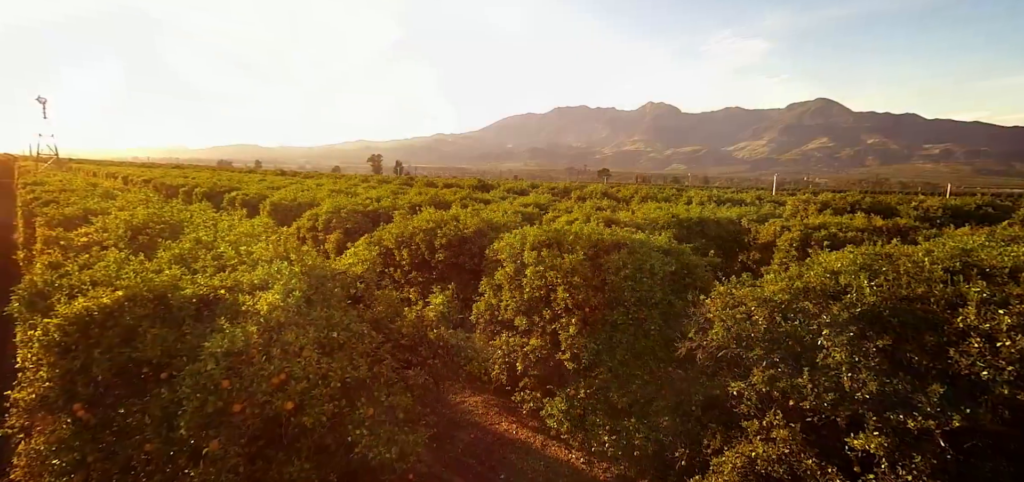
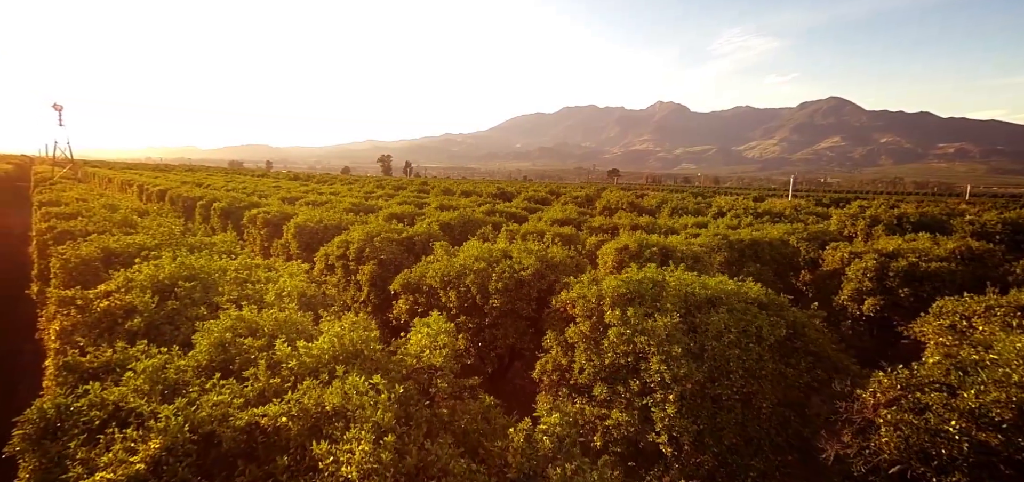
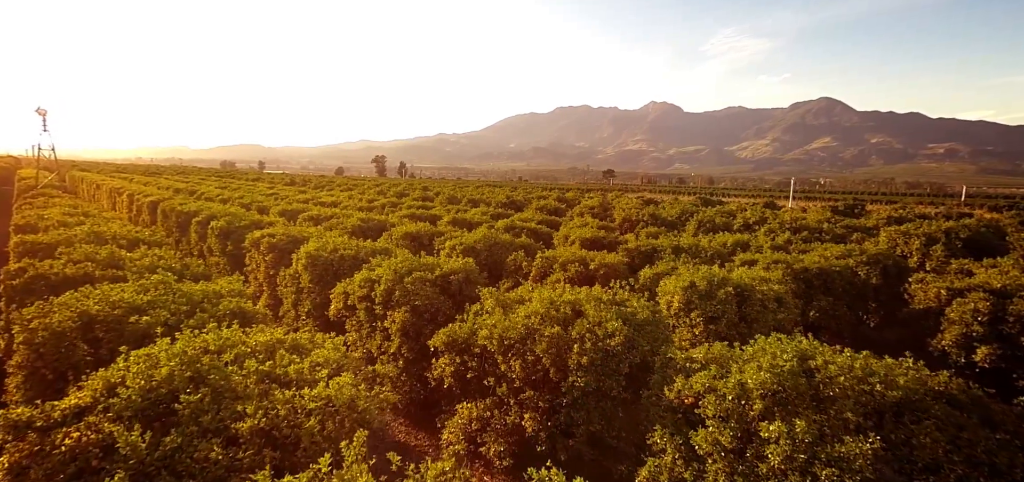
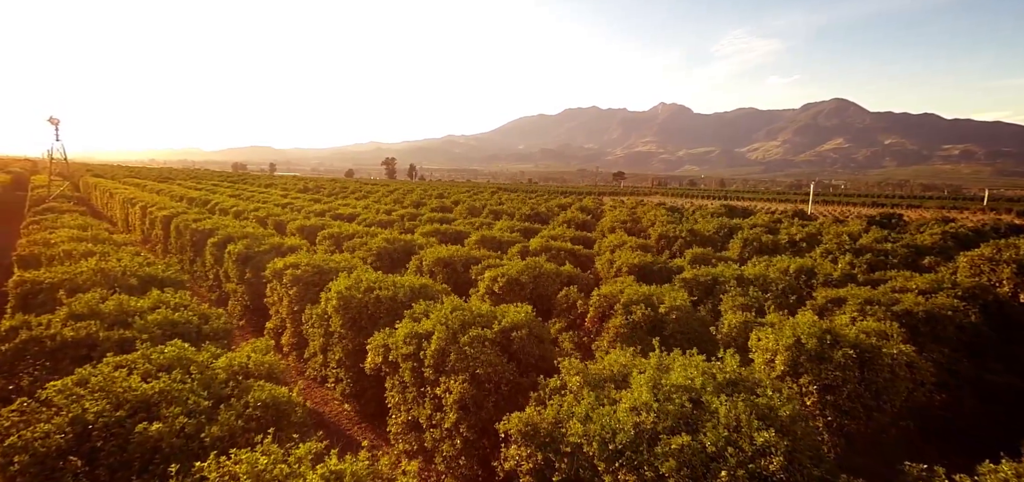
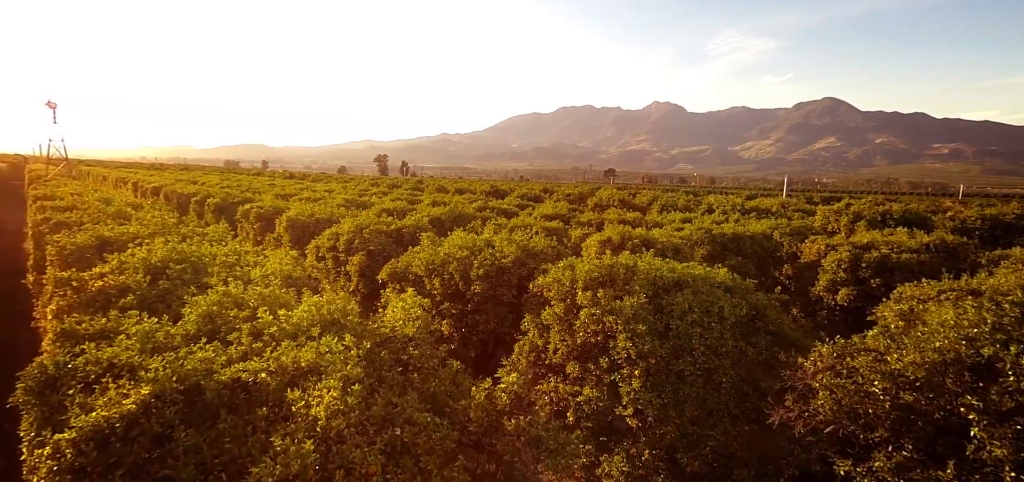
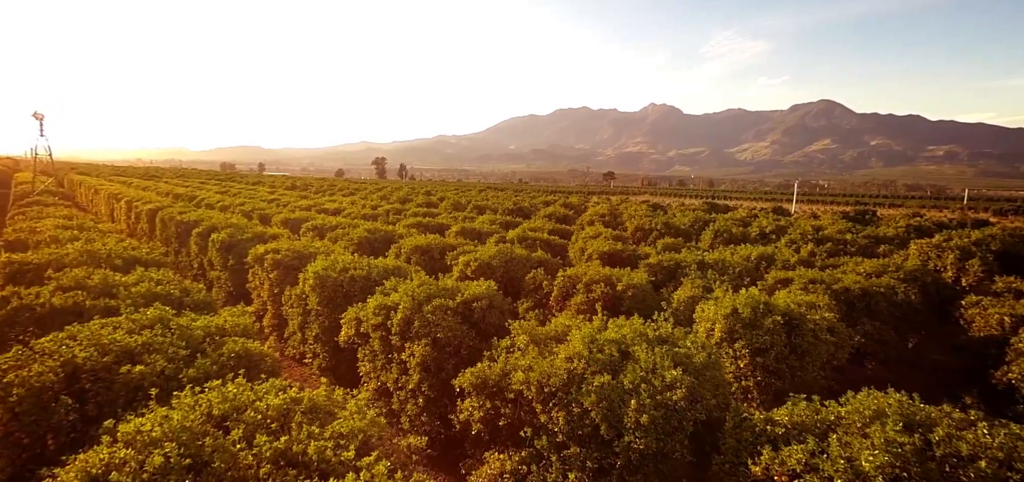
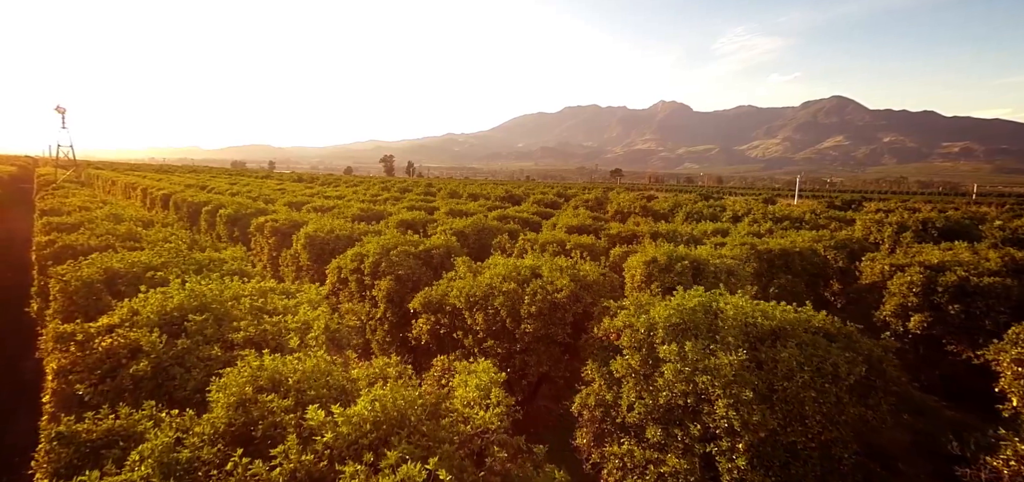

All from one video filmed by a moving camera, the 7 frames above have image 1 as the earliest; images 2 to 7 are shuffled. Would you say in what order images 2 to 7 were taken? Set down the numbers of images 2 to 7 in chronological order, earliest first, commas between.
5, 2, 7, 3, 6, 4
